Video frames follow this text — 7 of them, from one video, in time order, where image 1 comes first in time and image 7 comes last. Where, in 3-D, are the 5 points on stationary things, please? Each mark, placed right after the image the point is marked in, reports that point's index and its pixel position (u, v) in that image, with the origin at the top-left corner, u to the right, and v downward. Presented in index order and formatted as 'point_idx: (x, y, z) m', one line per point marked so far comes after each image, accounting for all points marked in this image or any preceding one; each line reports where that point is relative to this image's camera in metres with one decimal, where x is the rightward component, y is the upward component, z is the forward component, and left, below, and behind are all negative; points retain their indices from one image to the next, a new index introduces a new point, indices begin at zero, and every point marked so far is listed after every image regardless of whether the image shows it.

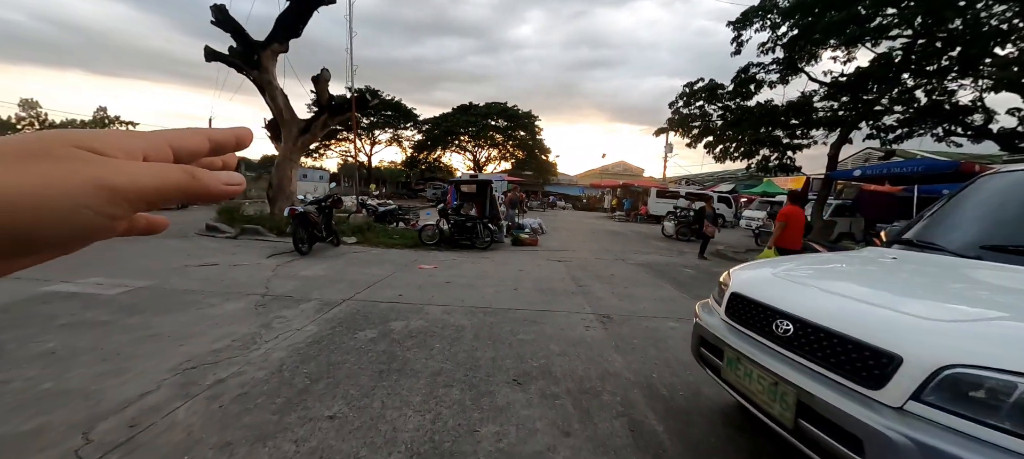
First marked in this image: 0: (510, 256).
0: (-0.1, -0.6, +8.8) m
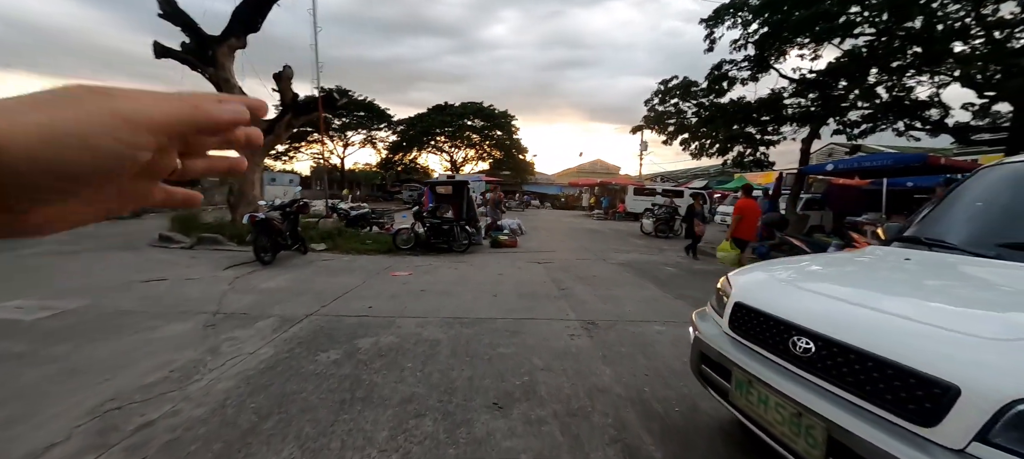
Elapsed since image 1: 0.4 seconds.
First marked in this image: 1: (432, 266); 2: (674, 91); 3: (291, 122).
0: (-0.5, -0.7, +8.5) m
1: (-1.6, -0.8, +7.4) m
2: (+6.4, +5.4, +14.1) m
3: (-6.4, +3.1, +10.3) m
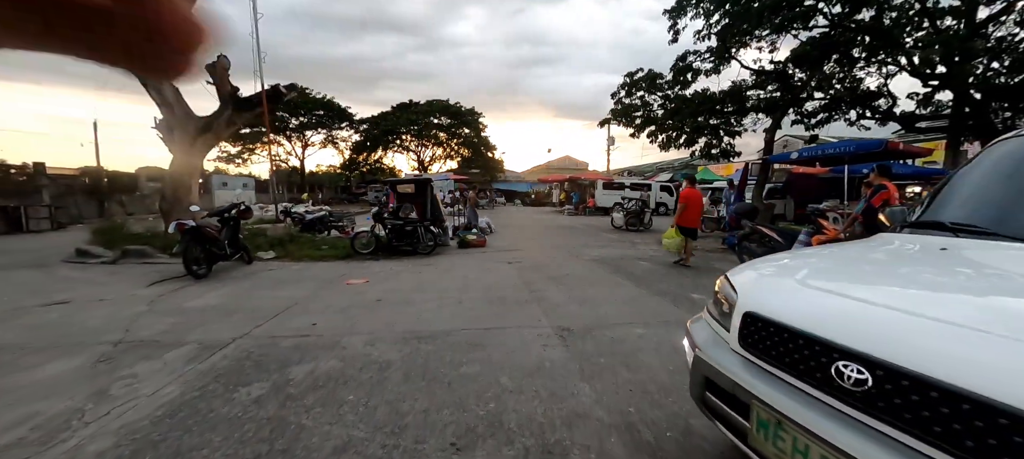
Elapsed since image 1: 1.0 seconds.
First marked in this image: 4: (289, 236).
0: (-1.2, -0.7, +7.9) m
1: (-2.2, -0.8, +6.8) m
2: (+5.0, +5.7, +14.0) m
3: (-7.3, +2.9, +9.3) m
4: (-5.6, -0.2, +9.1) m
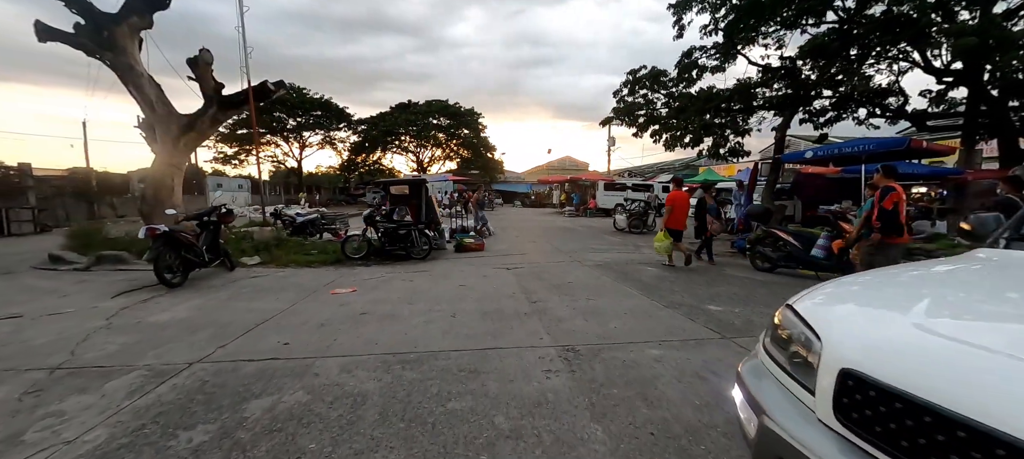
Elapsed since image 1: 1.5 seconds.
0: (-1.3, -0.8, +7.5) m
1: (-2.3, -0.9, +6.3) m
2: (+5.0, +5.6, +13.6) m
3: (-7.3, +2.8, +8.9) m
4: (-5.7, -0.3, +8.7) m
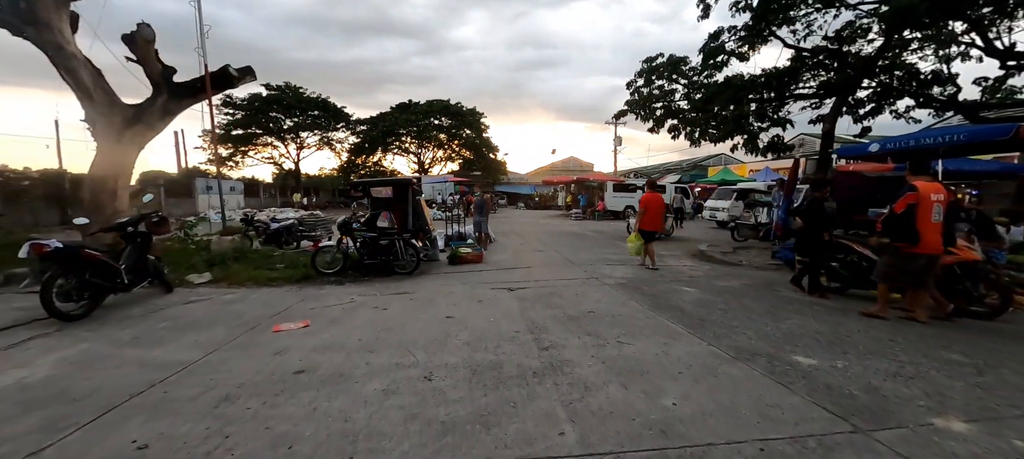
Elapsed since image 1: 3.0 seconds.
0: (-1.2, -0.9, +6.1) m
1: (-2.2, -1.1, +5.0) m
2: (+5.1, +5.4, +12.2) m
3: (-7.3, +2.6, +7.6) m
4: (-5.6, -0.5, +7.3) m
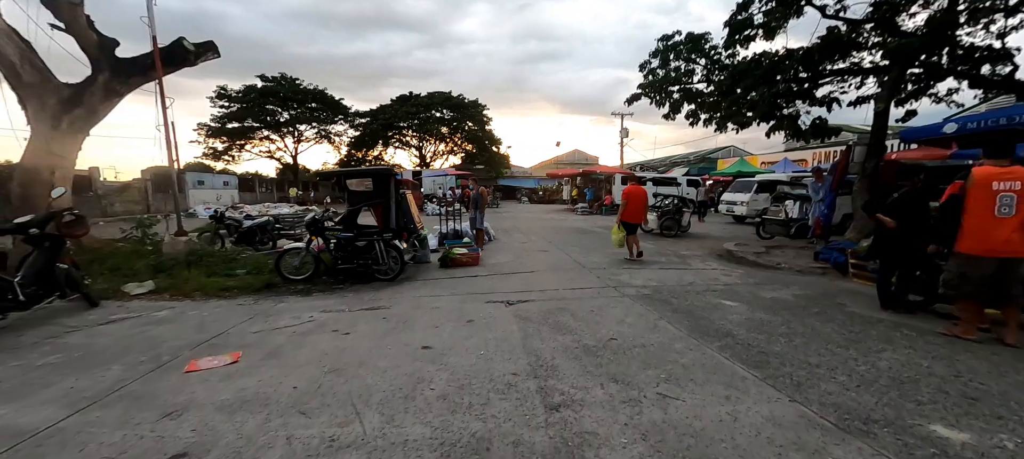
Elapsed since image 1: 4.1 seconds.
0: (-1.2, -0.9, +5.1) m
1: (-2.2, -1.1, +3.9) m
2: (+5.1, +5.5, +11.0) m
3: (-7.3, +2.6, +6.5) m
4: (-5.6, -0.4, +6.3) m
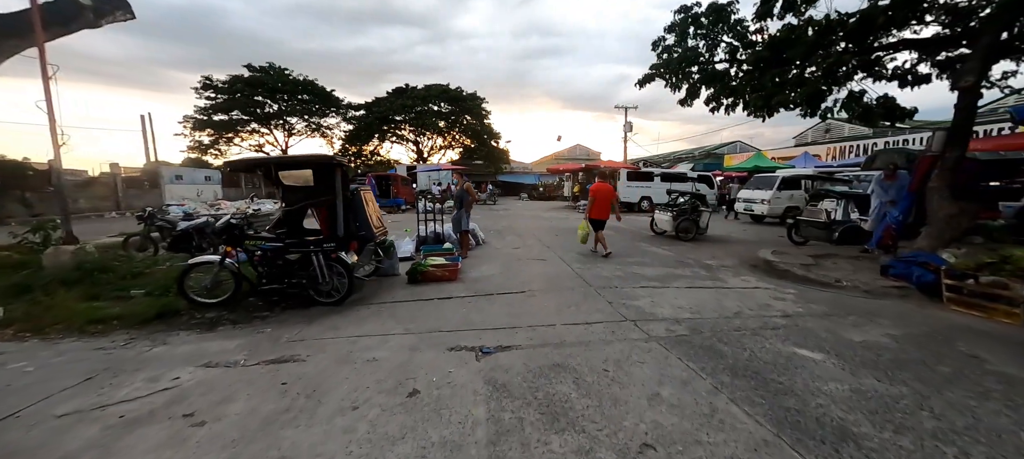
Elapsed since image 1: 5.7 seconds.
0: (-1.4, -1.1, +3.6) m
1: (-2.5, -1.2, +2.5) m
2: (+4.9, +5.5, +9.4) m
3: (-7.5, +2.5, +5.1) m
4: (-5.8, -0.5, +4.9) m
